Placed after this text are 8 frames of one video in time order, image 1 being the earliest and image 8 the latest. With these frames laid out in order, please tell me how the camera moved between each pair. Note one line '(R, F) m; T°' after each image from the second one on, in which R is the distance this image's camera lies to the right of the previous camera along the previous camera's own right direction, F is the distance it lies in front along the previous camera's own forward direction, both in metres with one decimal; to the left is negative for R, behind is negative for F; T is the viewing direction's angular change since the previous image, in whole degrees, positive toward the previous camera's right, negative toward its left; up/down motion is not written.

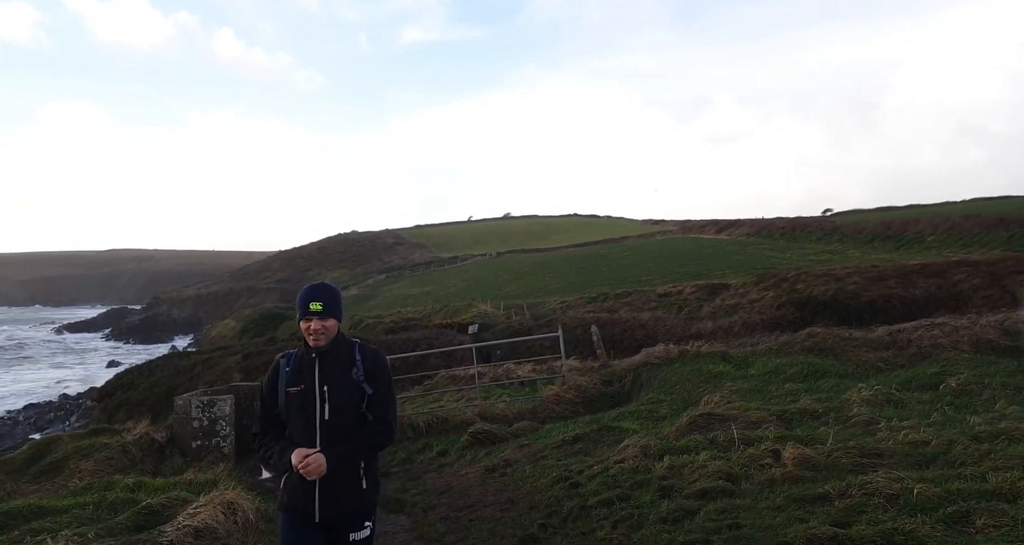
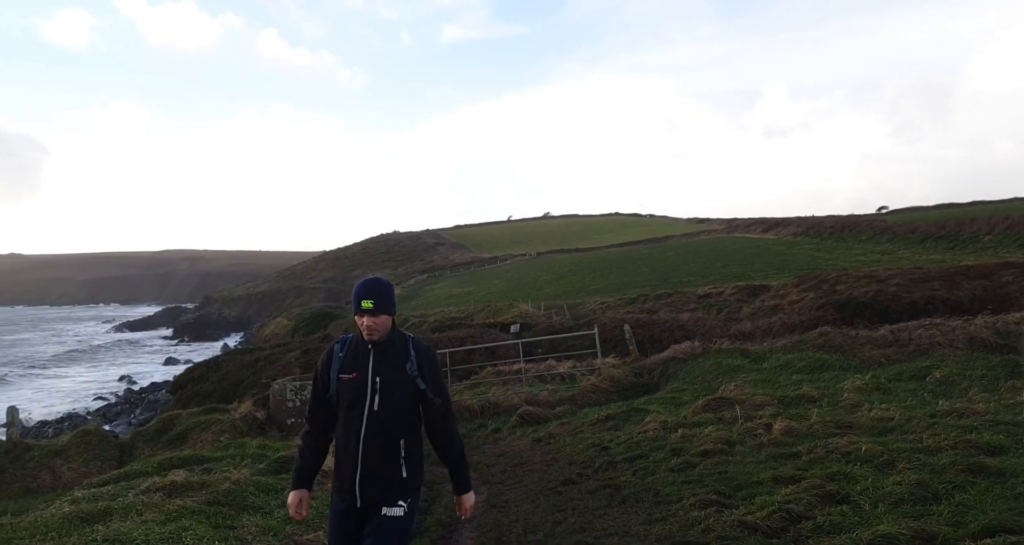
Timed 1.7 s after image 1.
(0.0, -1.8) m; -3°
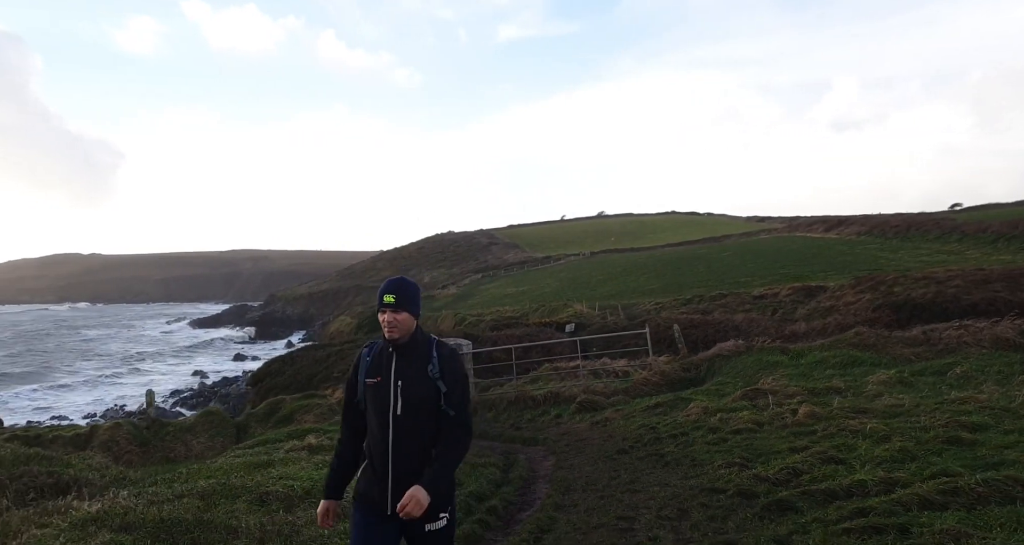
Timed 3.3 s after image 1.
(-0.1, -1.7) m; -4°
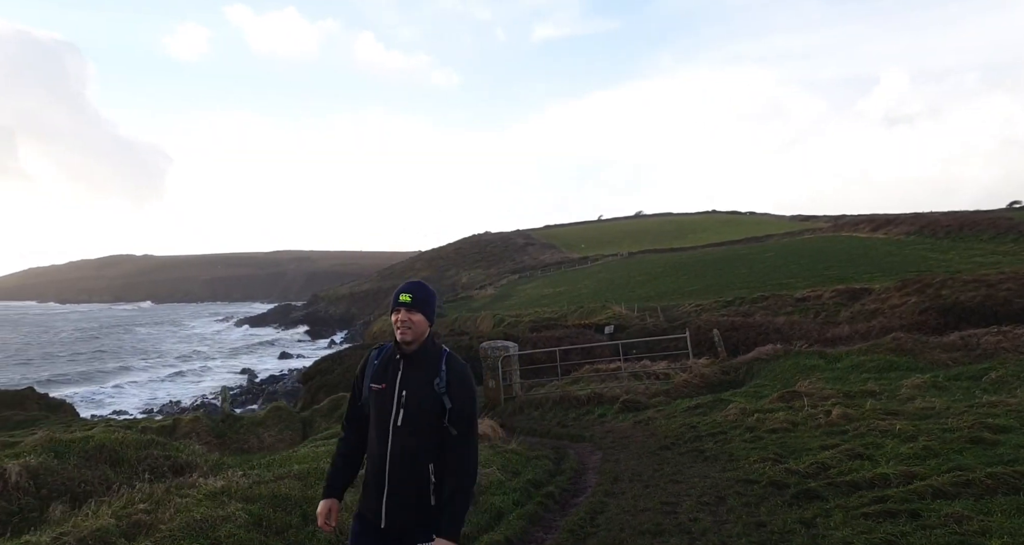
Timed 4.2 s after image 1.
(-0.2, -0.8) m; -3°
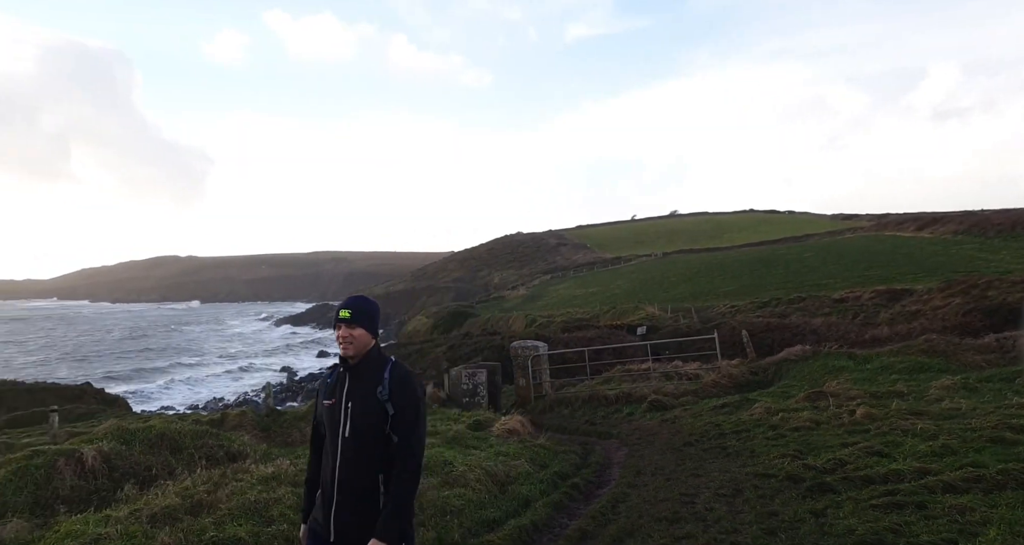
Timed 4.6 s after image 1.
(+0.1, -0.4) m; -3°
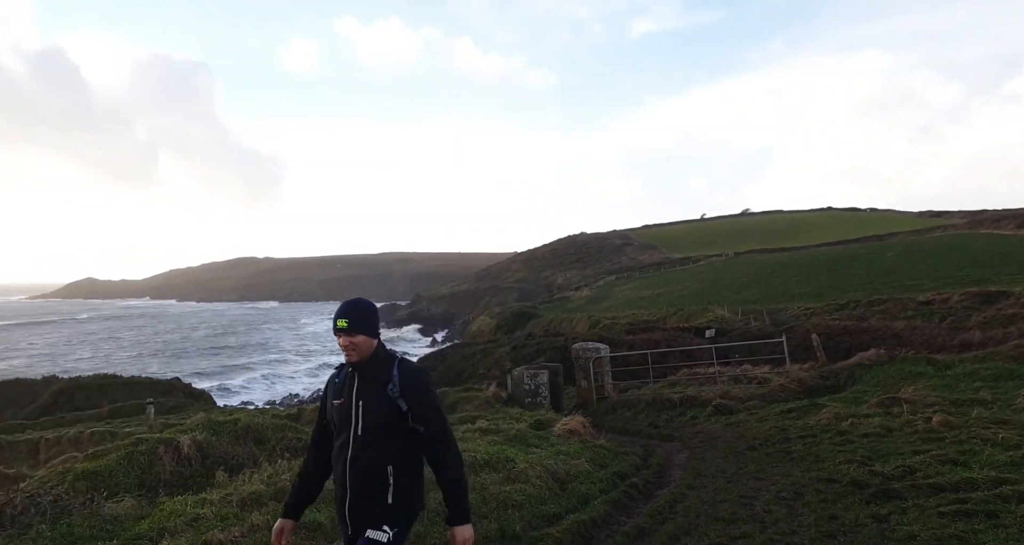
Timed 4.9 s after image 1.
(+0.1, -0.2) m; -5°
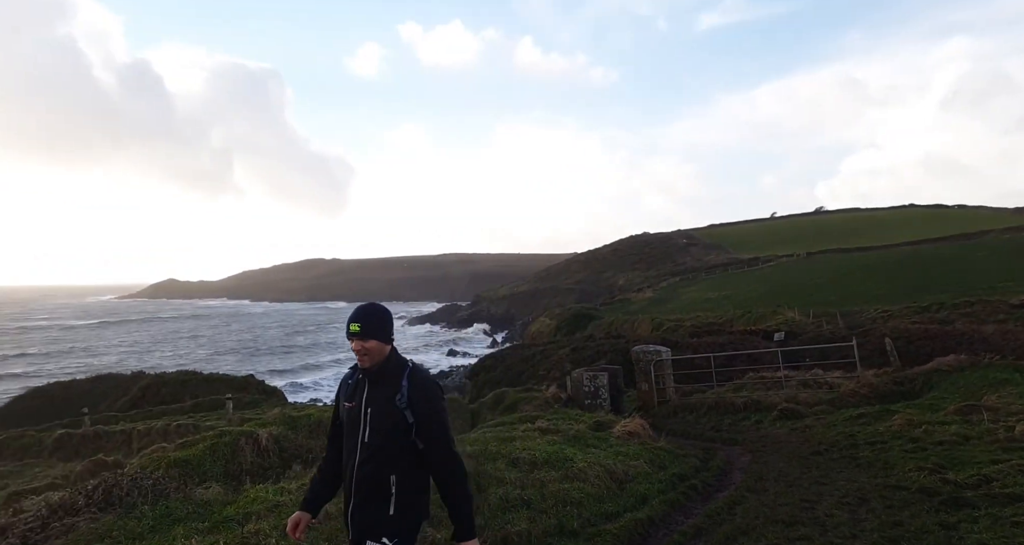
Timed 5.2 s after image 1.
(0.0, -0.2) m; -5°
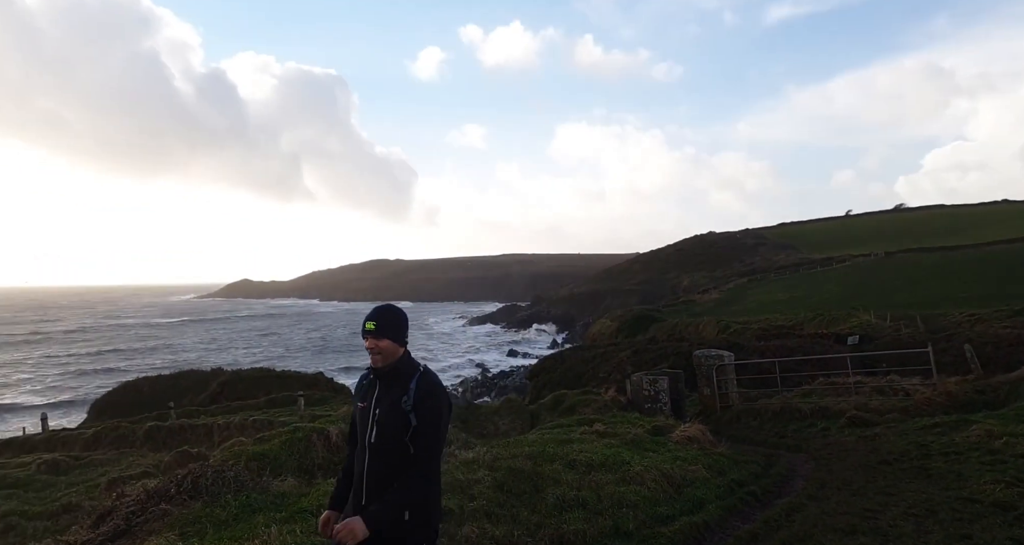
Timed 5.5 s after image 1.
(0.0, -0.2) m; -5°
